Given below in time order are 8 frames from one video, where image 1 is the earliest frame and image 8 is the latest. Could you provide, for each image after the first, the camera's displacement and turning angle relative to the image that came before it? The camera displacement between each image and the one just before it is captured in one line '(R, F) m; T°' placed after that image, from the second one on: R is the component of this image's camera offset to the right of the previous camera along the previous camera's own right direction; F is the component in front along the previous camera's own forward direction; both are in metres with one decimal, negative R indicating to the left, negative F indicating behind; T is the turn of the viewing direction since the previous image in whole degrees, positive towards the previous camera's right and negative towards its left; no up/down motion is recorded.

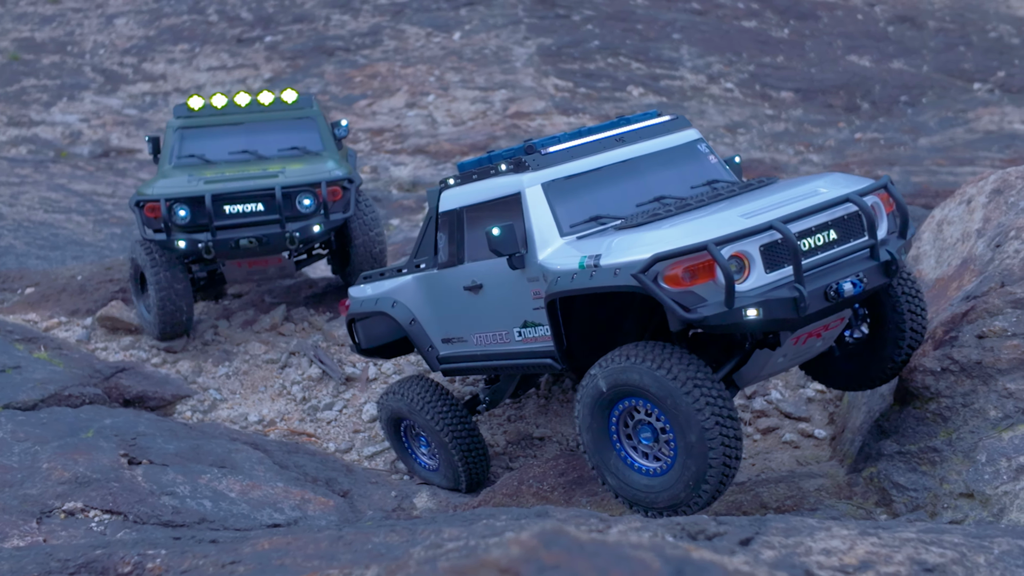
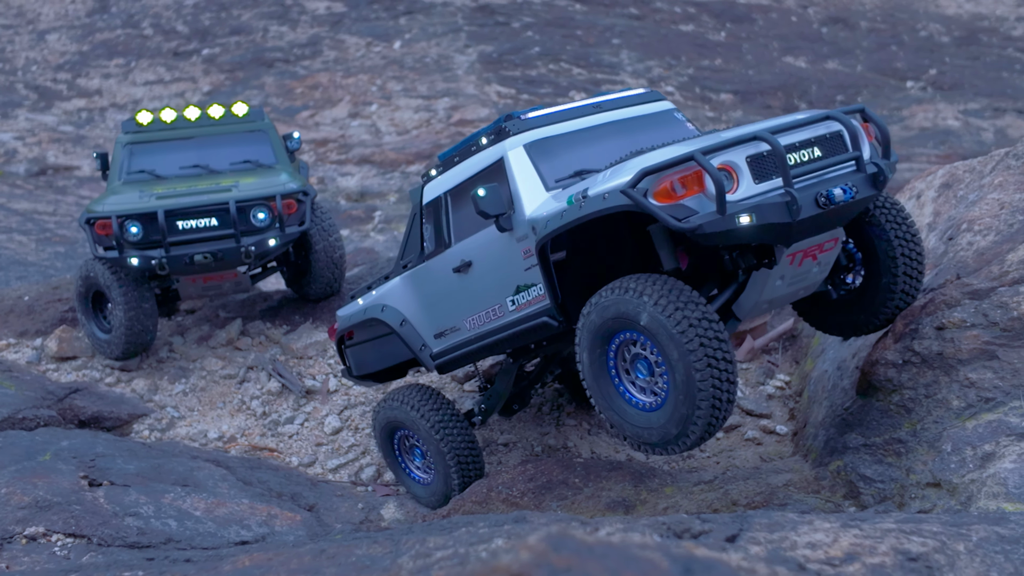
(-0.1, 0.0) m; +3°
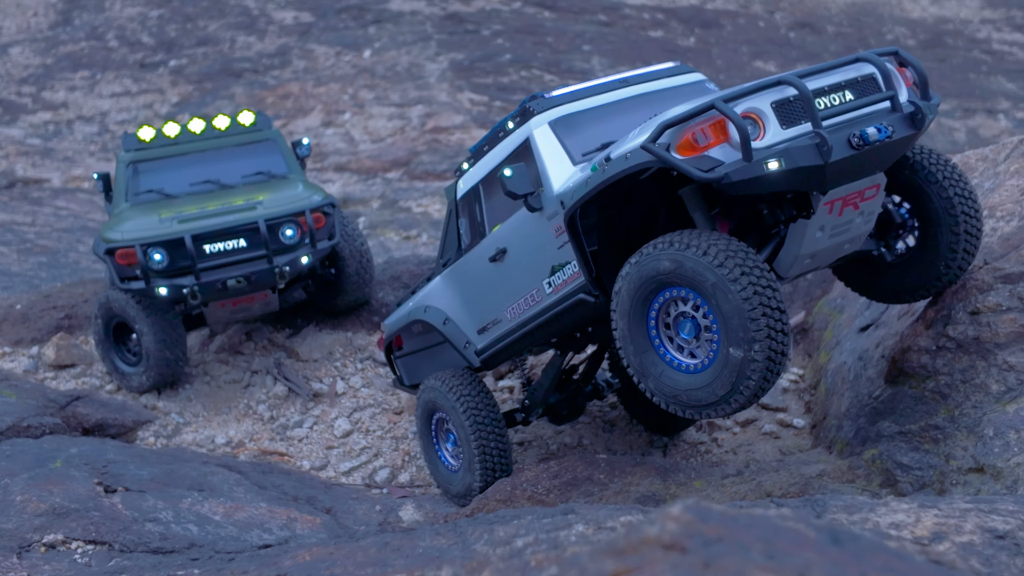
(-0.3, +0.1) m; +2°
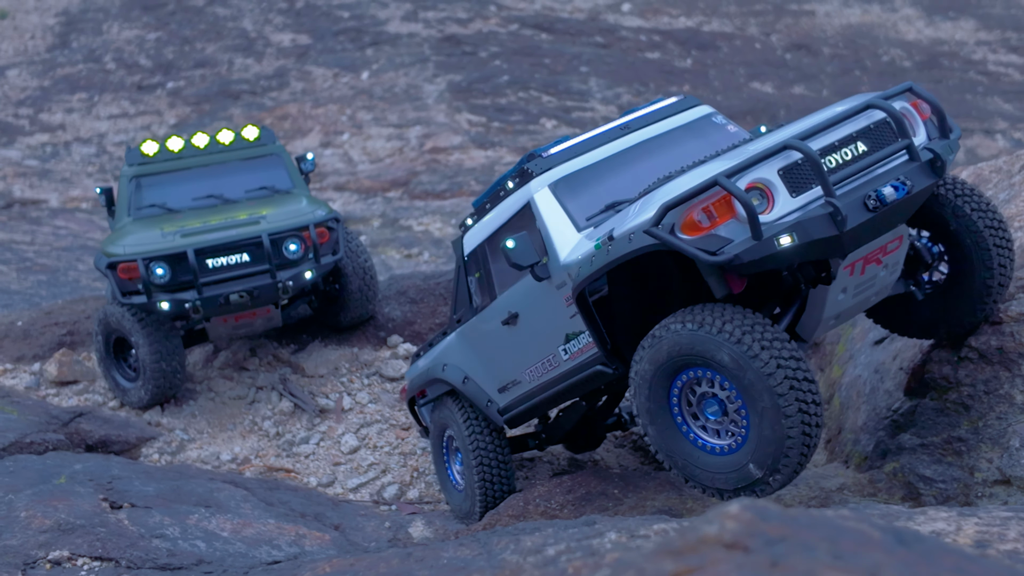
(-0.1, +0.1) m; 0°
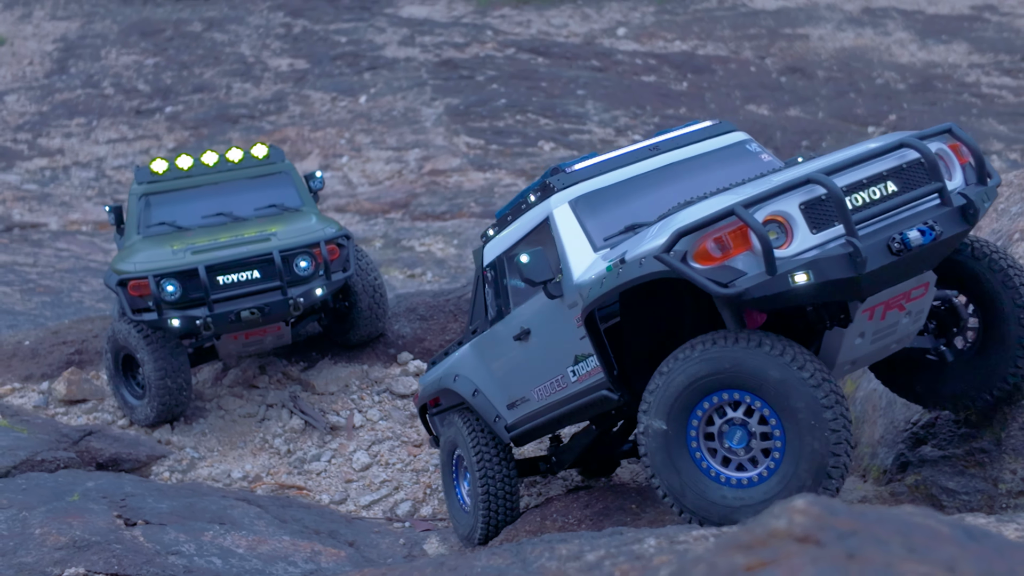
(-0.1, 0.0) m; 0°
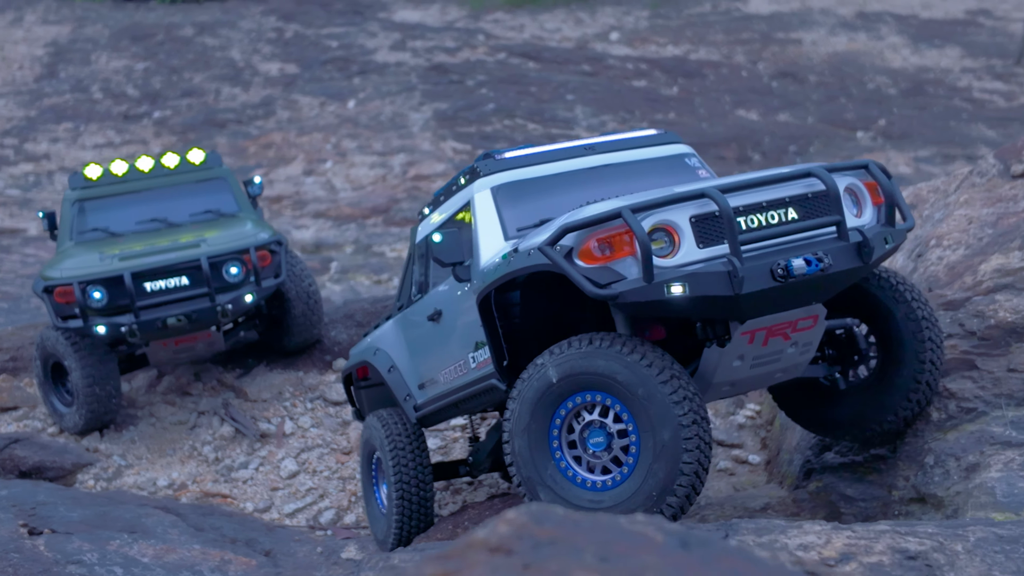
(+0.5, 0.0) m; 0°
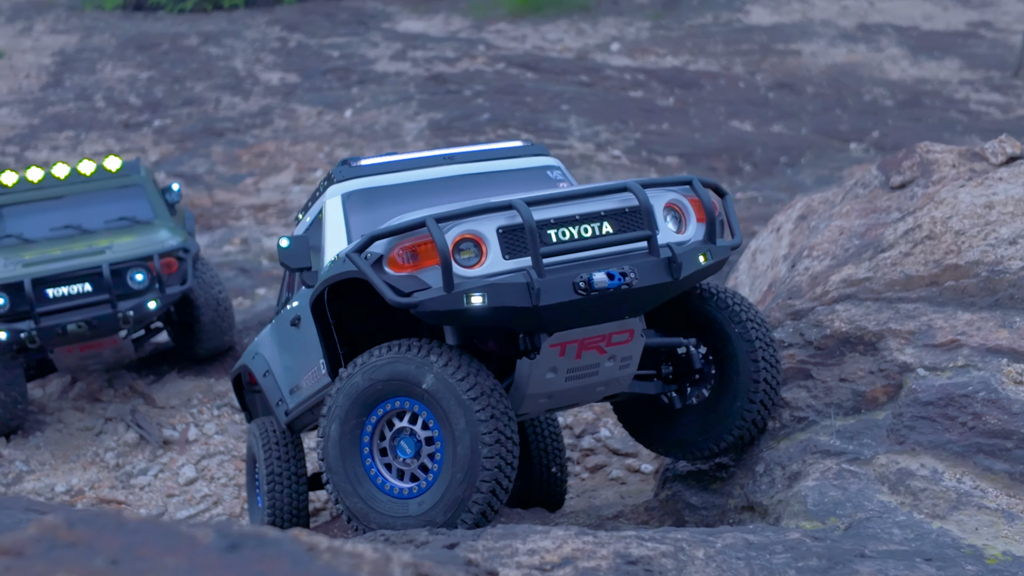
(+0.7, 0.0) m; 0°
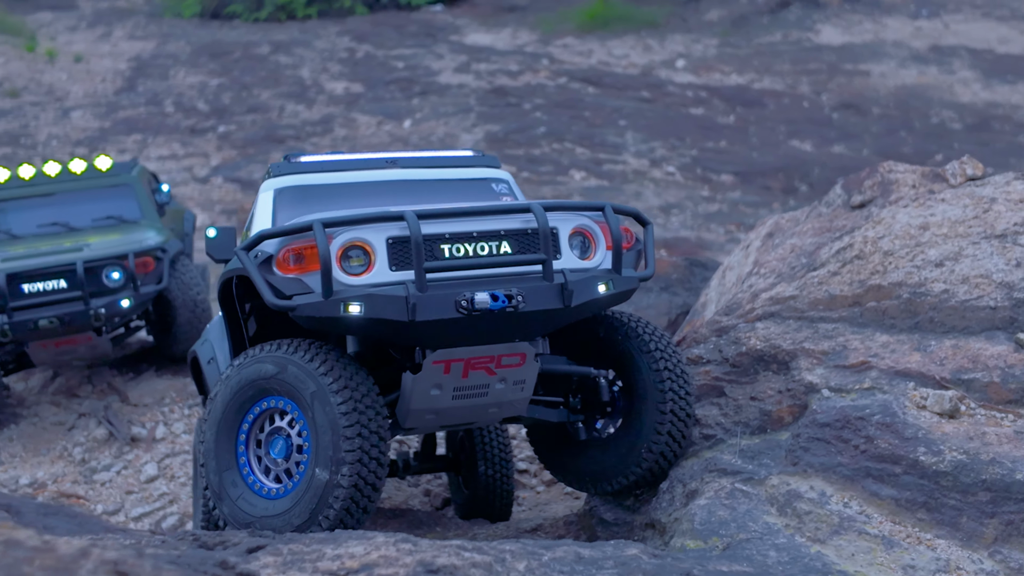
(+0.7, +0.1) m; -3°
